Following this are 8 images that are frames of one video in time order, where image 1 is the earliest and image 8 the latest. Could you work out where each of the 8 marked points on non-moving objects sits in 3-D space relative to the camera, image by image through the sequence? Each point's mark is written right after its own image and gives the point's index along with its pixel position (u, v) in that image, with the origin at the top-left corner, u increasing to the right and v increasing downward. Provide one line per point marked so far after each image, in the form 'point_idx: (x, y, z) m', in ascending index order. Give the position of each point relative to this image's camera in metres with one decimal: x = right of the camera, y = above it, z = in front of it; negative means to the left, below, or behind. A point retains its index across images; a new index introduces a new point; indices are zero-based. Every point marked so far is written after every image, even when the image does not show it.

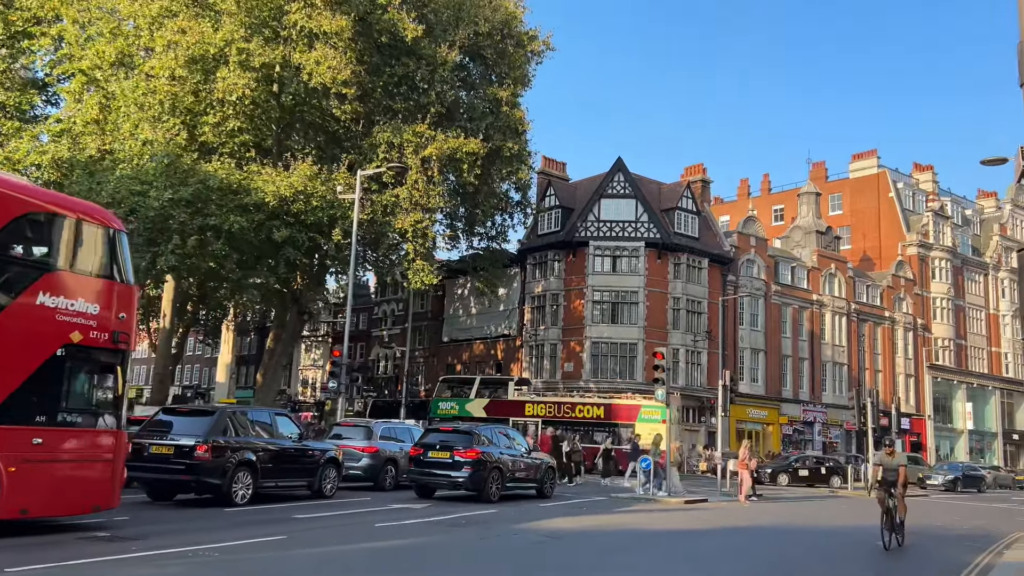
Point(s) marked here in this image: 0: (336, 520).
0: (-2.4, -3.2, +12.0) m
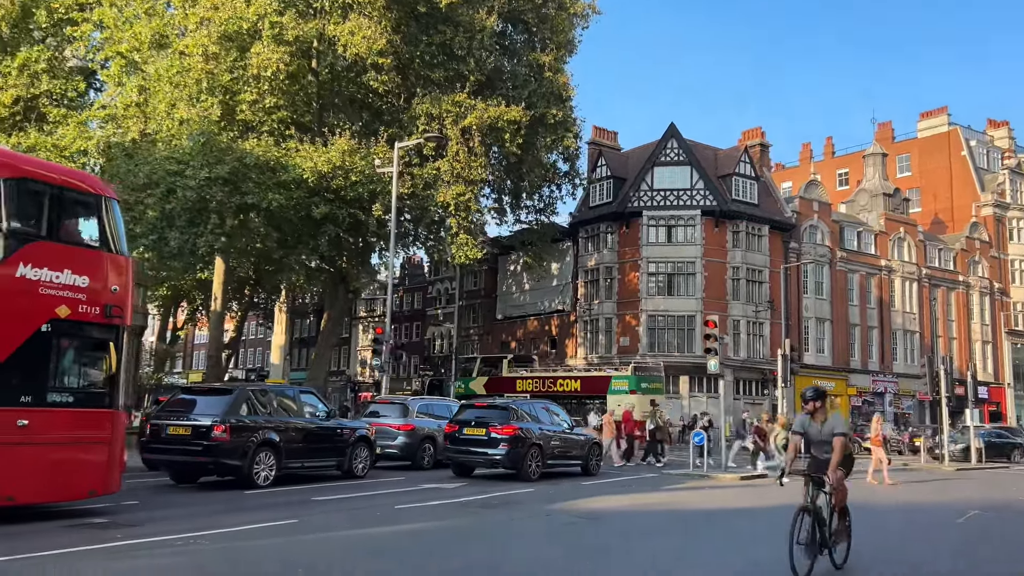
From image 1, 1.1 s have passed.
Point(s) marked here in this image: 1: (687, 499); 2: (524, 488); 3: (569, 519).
0: (-2.0, -2.8, +11.3) m
1: (+2.7, -3.2, +13.4) m
2: (+0.2, -3.3, +14.4) m
3: (+0.7, -2.8, +10.5) m
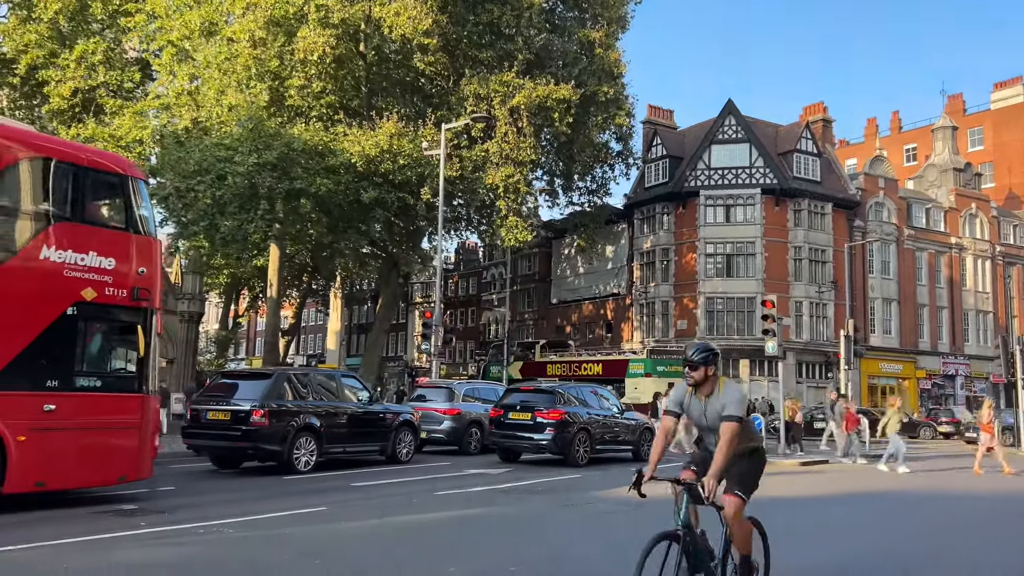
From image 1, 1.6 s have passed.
0: (-1.5, -2.5, +11.0) m
1: (+3.4, -2.9, +12.8) m
2: (+0.9, -3.0, +14.0) m
3: (+1.1, -2.5, +10.0) m
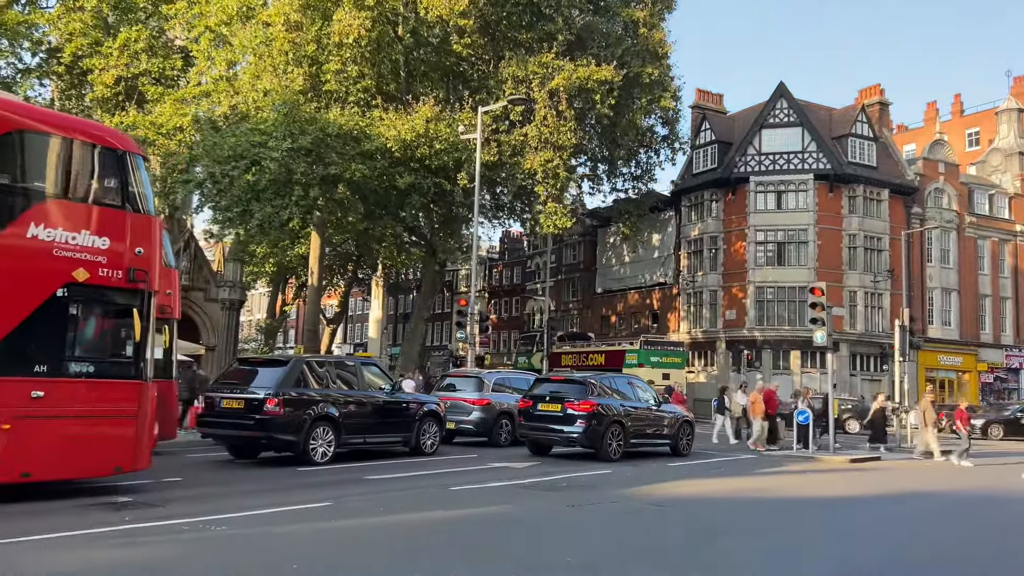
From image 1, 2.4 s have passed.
0: (-1.2, -2.3, +10.4) m
1: (+3.7, -2.7, +12.0) m
2: (+1.4, -2.7, +13.3) m
3: (+1.4, -2.3, +9.3) m
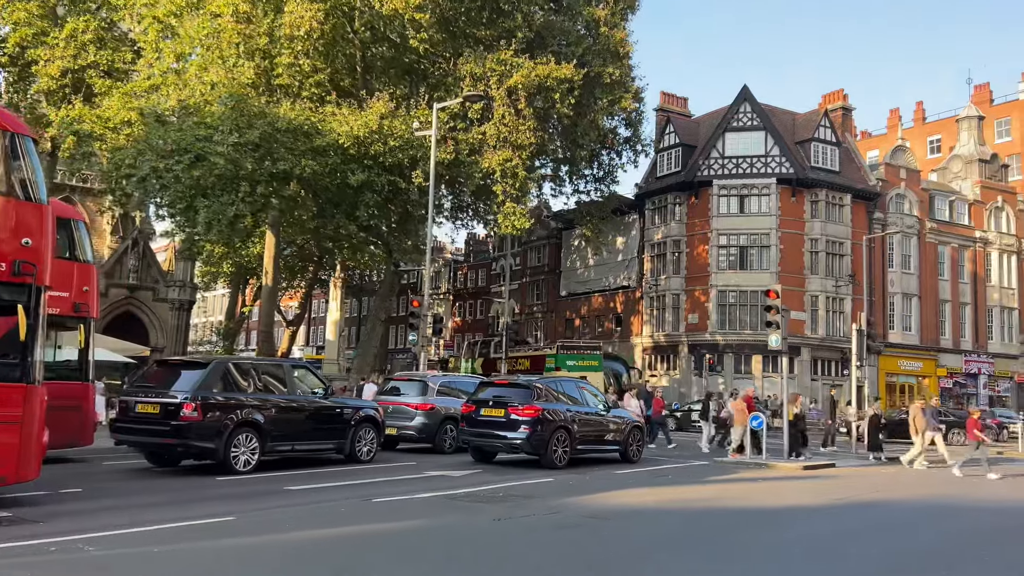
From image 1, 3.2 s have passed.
0: (-2.0, -2.3, +9.8) m
1: (+2.9, -2.7, +11.5) m
2: (+0.5, -2.7, +12.7) m
3: (+0.6, -2.3, +8.7) m
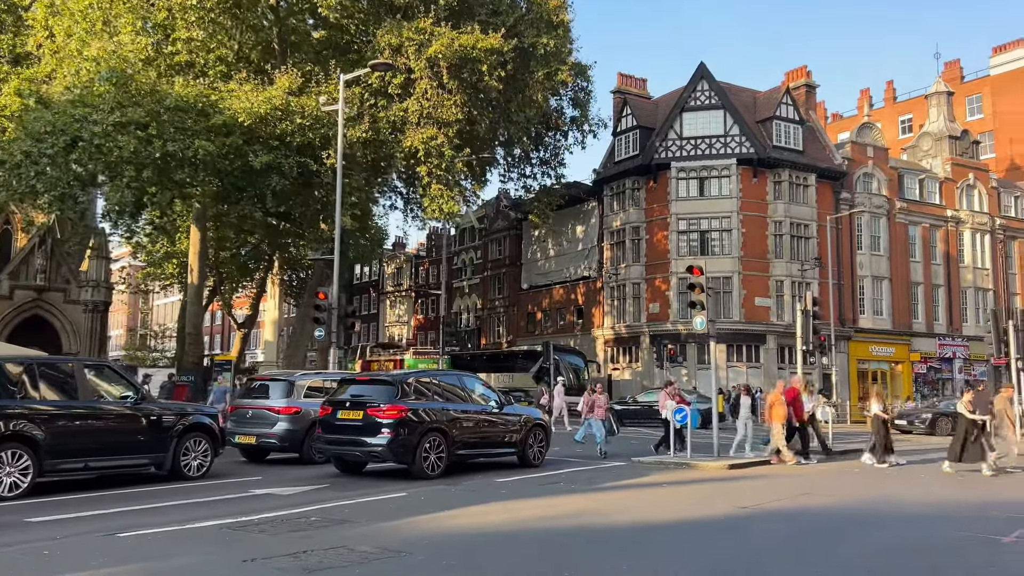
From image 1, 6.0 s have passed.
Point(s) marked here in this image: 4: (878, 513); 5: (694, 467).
0: (-3.7, -2.1, +7.6) m
1: (+1.1, -2.4, +9.4) m
2: (-1.3, -2.4, +10.6) m
3: (-1.1, -2.0, +6.6) m
4: (+4.0, -2.4, +9.4) m
5: (+2.9, -2.8, +13.7) m
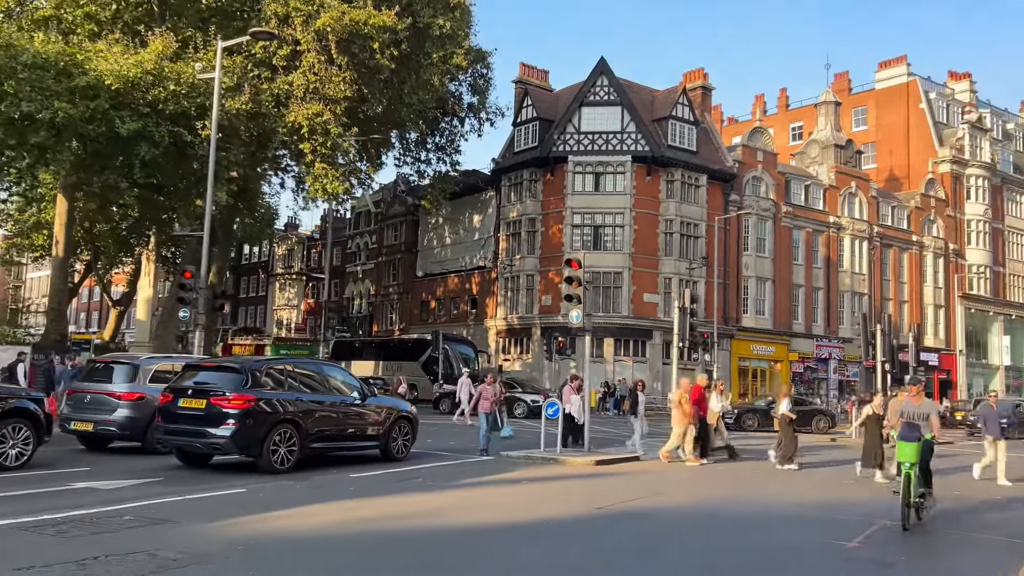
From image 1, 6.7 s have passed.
0: (-5.0, -1.8, +6.7) m
1: (-0.4, -2.2, +9.0) m
2: (-3.0, -2.2, +9.9) m
3: (-2.3, -1.9, +5.9) m
4: (+2.4, -2.4, +9.3) m
5: (+0.8, -2.7, +13.4) m
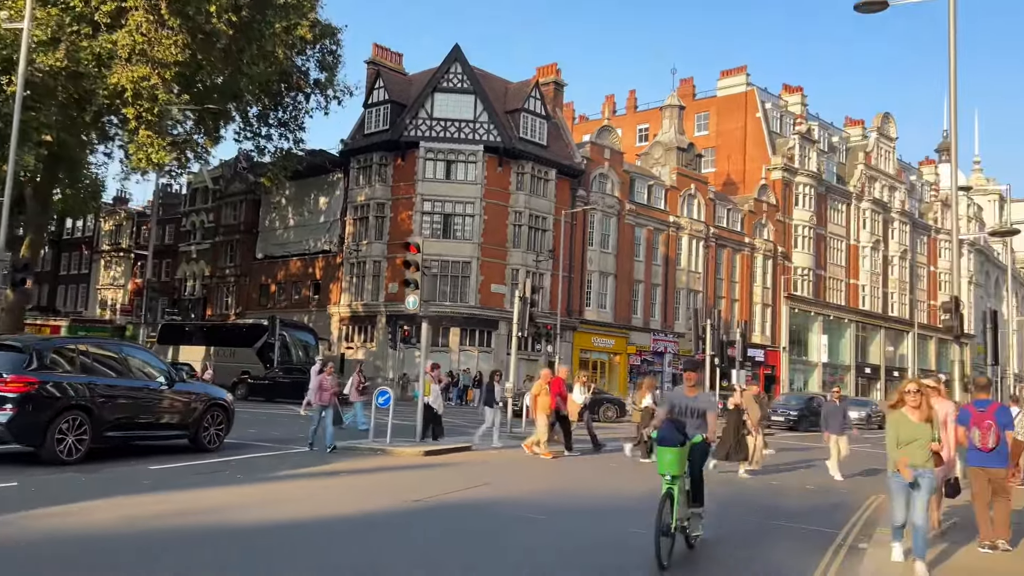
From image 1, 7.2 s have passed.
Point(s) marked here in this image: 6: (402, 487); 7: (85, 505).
0: (-6.4, -1.5, +5.3) m
1: (-2.2, -2.0, +8.3) m
2: (-4.9, -1.9, +8.8) m
3: (-3.6, -1.6, +5.0) m
4: (+0.5, -2.3, +9.2) m
5: (-1.7, -2.5, +13.0) m
6: (-1.2, -2.2, +9.7) m
7: (-3.5, -1.8, +7.4) m
